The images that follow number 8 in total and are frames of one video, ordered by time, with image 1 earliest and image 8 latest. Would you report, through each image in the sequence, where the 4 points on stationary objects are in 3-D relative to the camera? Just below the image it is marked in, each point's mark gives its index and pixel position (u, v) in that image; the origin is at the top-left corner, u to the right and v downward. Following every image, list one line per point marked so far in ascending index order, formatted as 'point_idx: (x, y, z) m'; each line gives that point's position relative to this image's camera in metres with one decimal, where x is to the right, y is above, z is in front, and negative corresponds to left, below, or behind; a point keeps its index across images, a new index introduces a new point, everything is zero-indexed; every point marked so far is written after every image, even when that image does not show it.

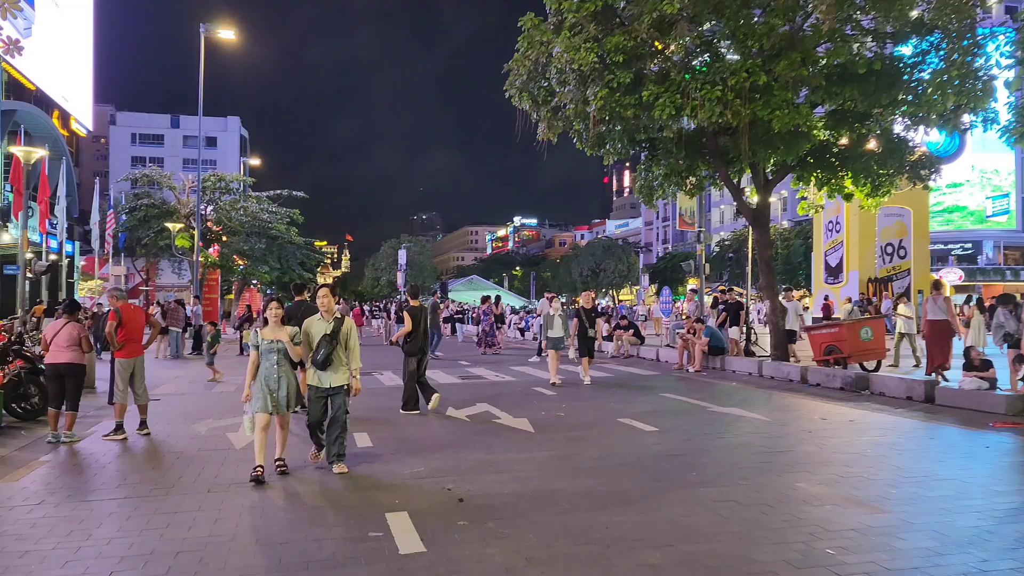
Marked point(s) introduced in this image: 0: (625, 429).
0: (+1.3, -1.7, +9.6) m
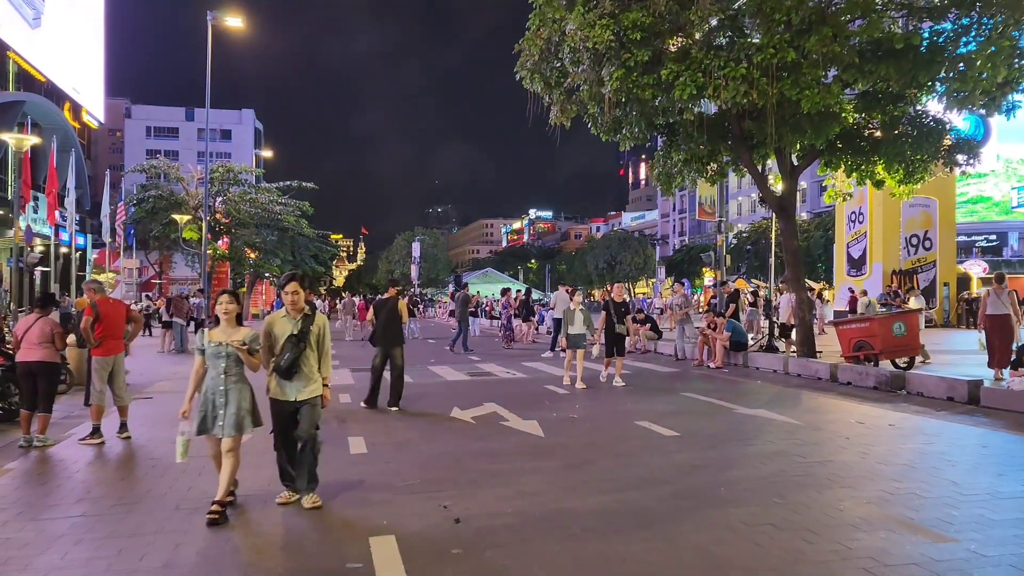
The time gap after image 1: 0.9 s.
0: (+1.4, -1.6, +8.8) m
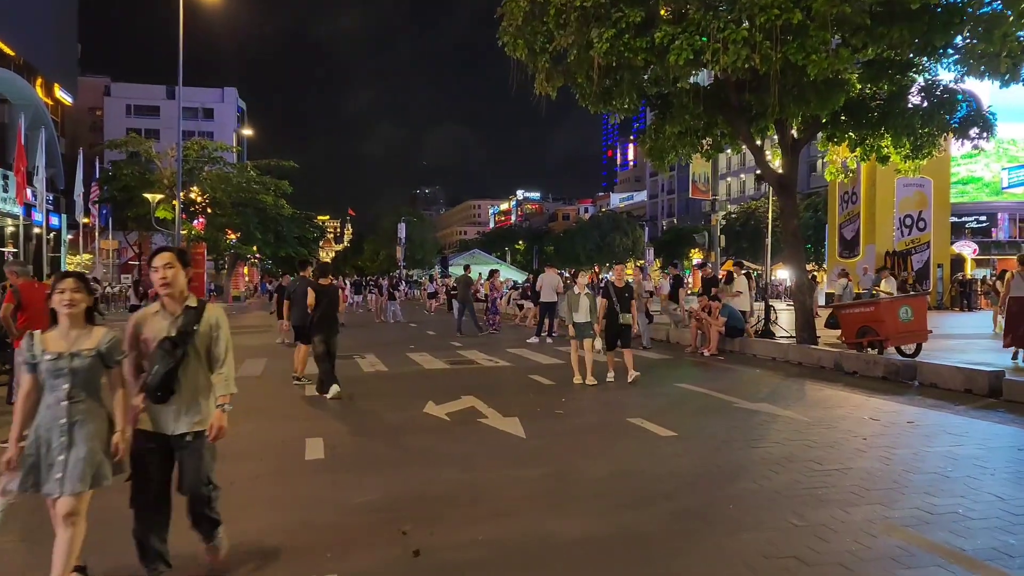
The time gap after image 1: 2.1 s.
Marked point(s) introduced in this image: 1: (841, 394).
0: (+1.2, -1.4, +7.9) m
1: (+4.2, -1.4, +10.5) m
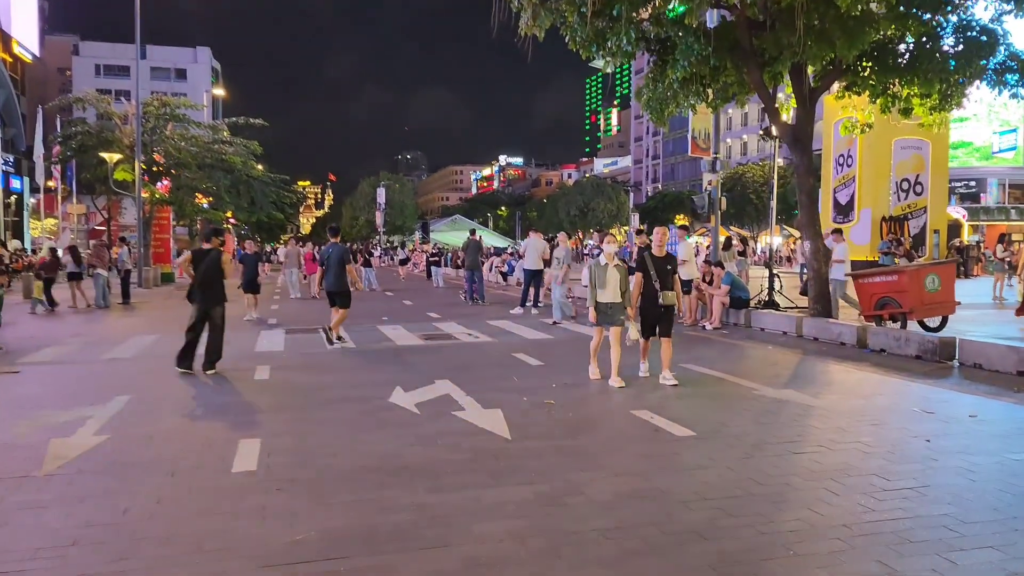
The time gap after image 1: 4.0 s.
0: (+1.0, -1.2, +6.4) m
1: (+4.0, -1.0, +9.1) m
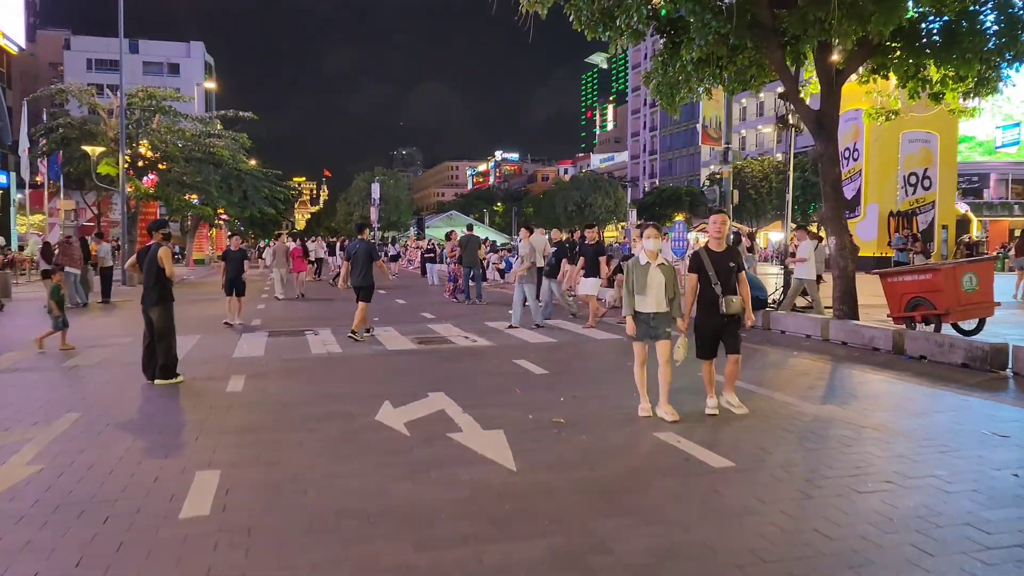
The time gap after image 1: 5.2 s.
0: (+1.1, -1.2, +5.4) m
1: (+4.1, -1.0, +8.1) m
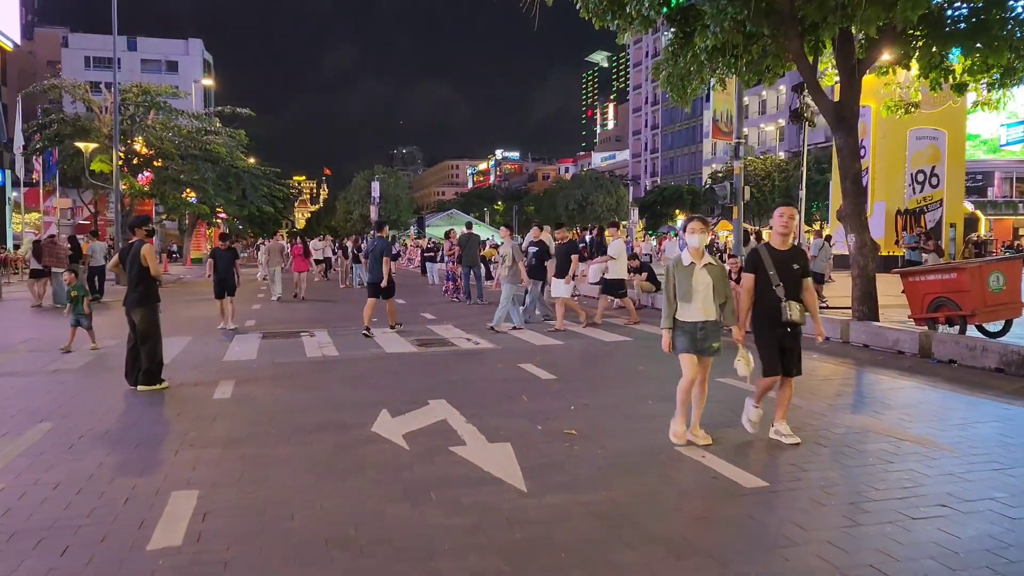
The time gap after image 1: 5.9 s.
0: (+1.1, -1.2, +4.9) m
1: (+4.1, -1.0, +7.6) m
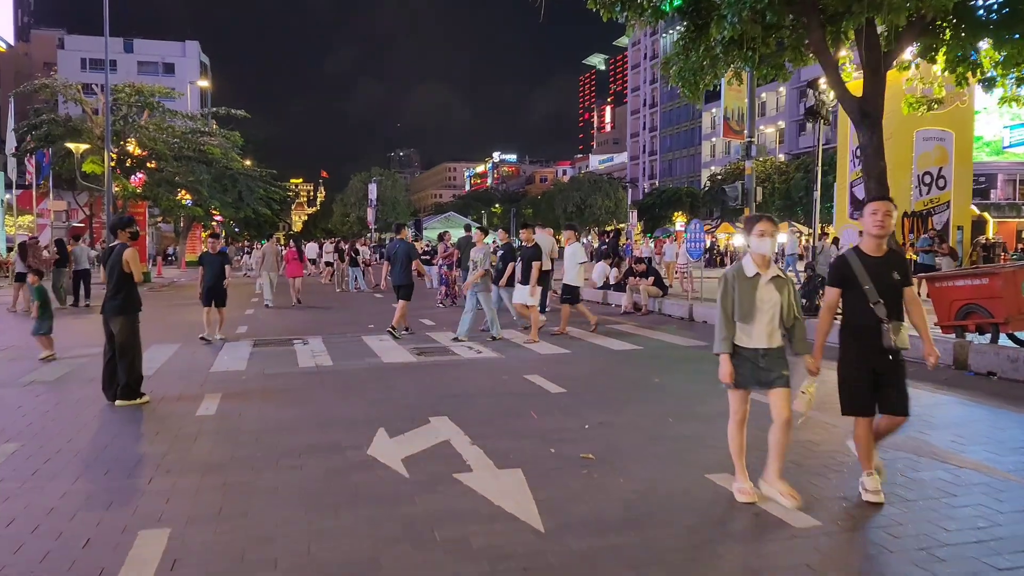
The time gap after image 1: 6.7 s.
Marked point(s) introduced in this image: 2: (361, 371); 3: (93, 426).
0: (+1.2, -1.3, +4.3) m
1: (+4.2, -1.1, +7.0) m
2: (-1.8, -1.0, +9.8) m
3: (-3.6, -1.2, +7.0) m
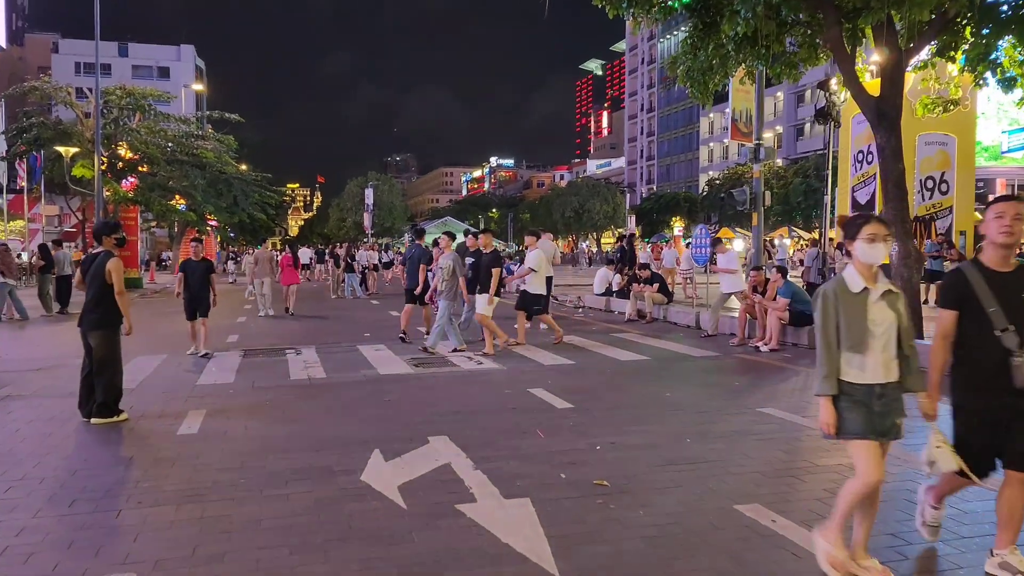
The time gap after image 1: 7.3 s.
0: (+1.3, -1.3, +3.8) m
1: (+4.2, -1.1, +6.5) m
2: (-1.8, -1.1, +9.3) m
3: (-3.6, -1.3, +6.5) m
